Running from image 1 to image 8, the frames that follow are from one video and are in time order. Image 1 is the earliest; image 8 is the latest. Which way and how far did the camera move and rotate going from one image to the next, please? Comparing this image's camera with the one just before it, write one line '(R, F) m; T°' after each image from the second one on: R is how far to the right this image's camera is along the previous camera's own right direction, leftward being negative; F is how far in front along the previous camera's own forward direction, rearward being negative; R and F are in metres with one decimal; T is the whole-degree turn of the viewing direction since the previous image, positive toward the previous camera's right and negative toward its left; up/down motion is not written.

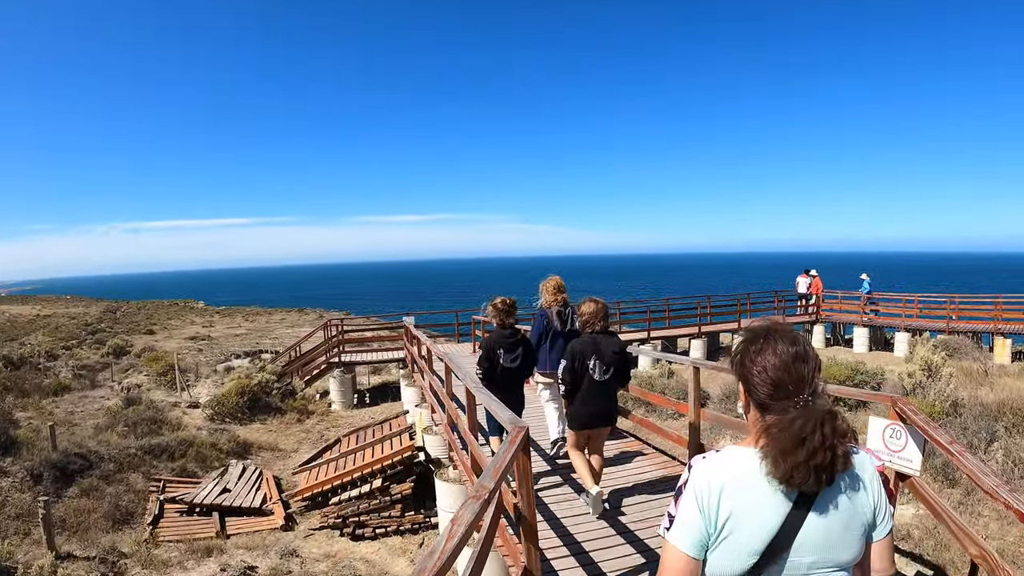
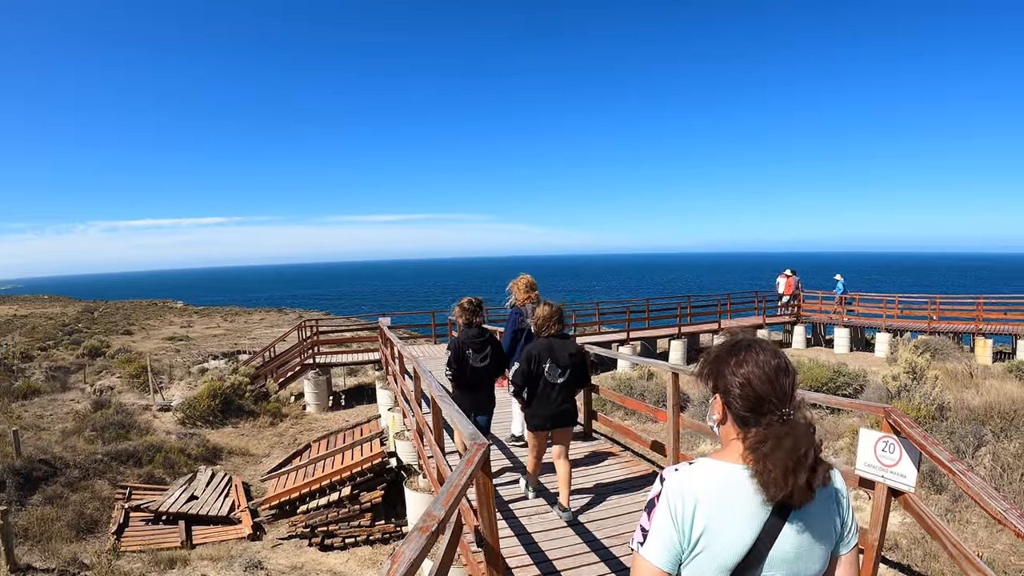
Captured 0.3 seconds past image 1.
(+0.1, +0.3) m; +1°
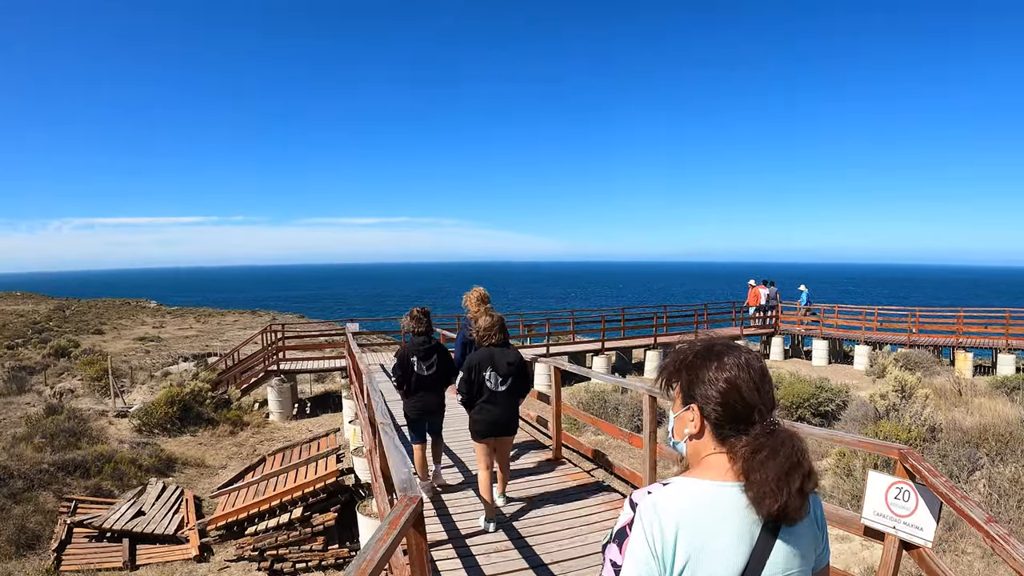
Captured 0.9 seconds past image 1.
(+0.2, +0.4) m; +2°
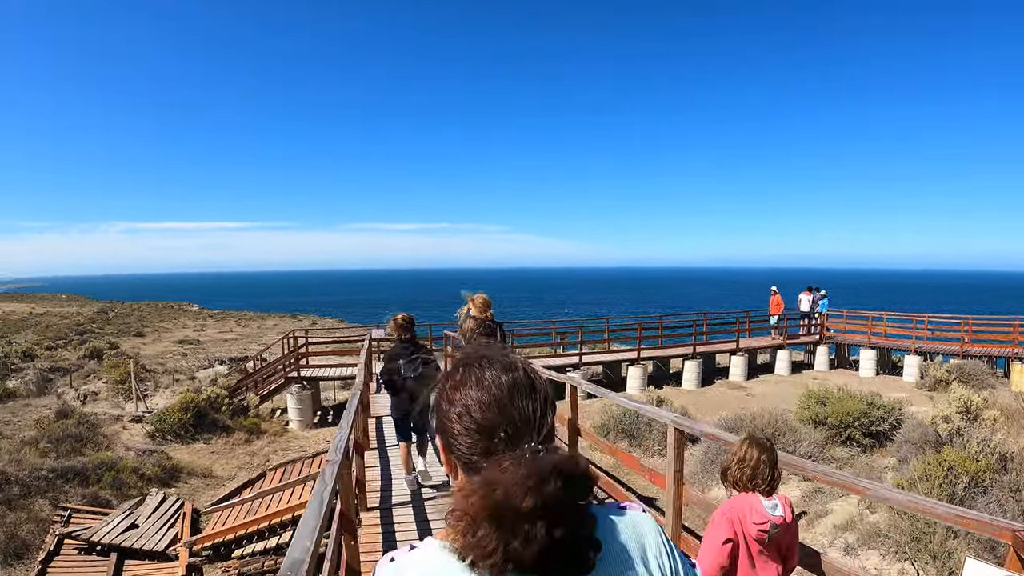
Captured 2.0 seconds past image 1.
(+0.3, +0.6) m; -3°
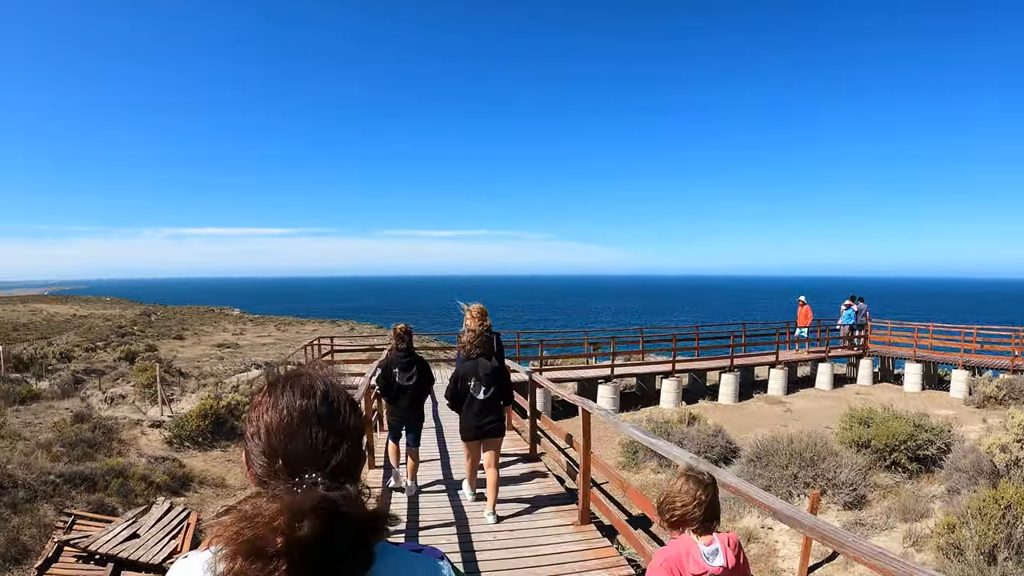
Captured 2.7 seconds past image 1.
(+0.3, +0.4) m; -3°
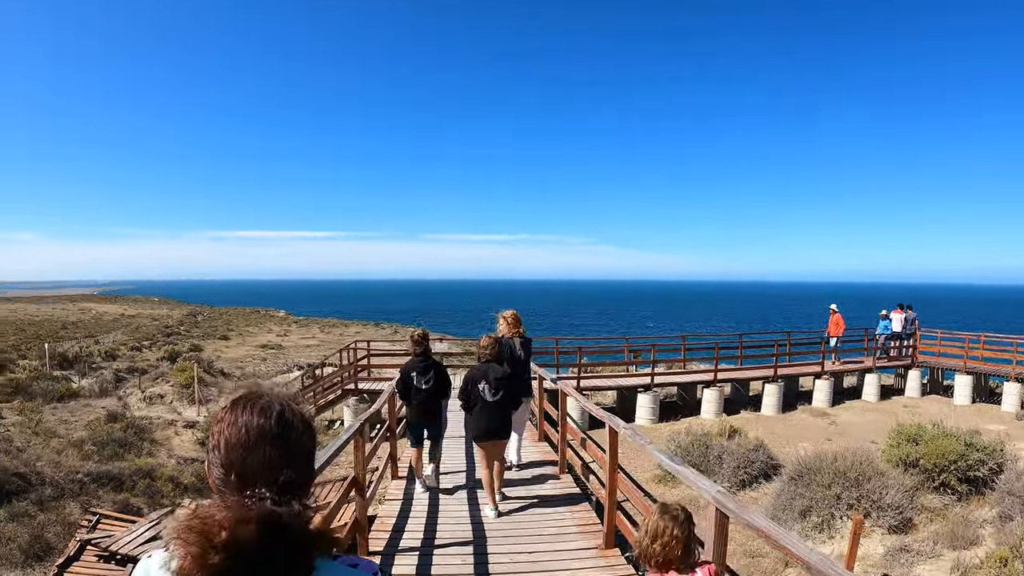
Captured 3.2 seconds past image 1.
(+0.2, +0.2) m; -3°
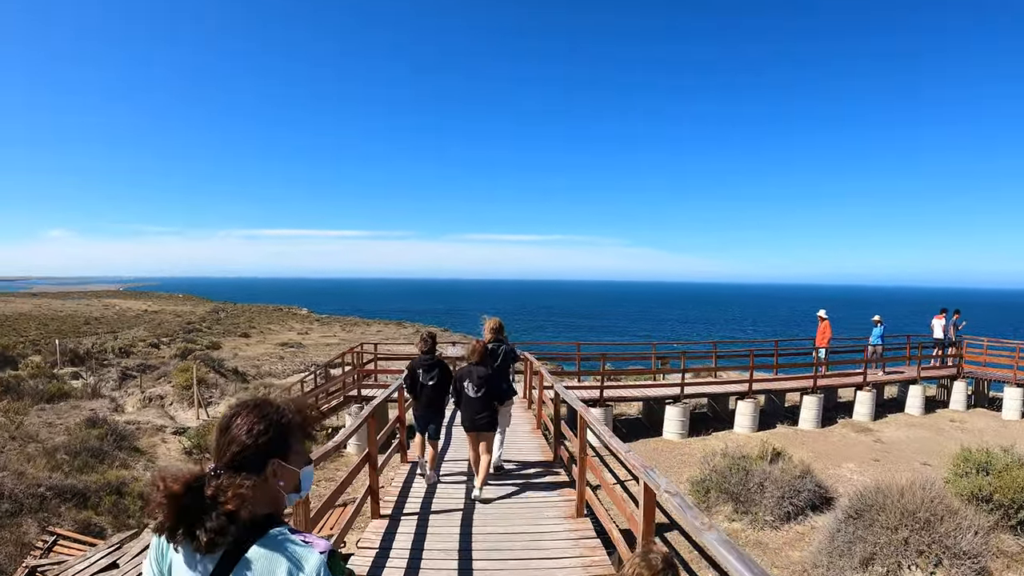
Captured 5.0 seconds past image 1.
(+0.2, +1.1) m; -2°
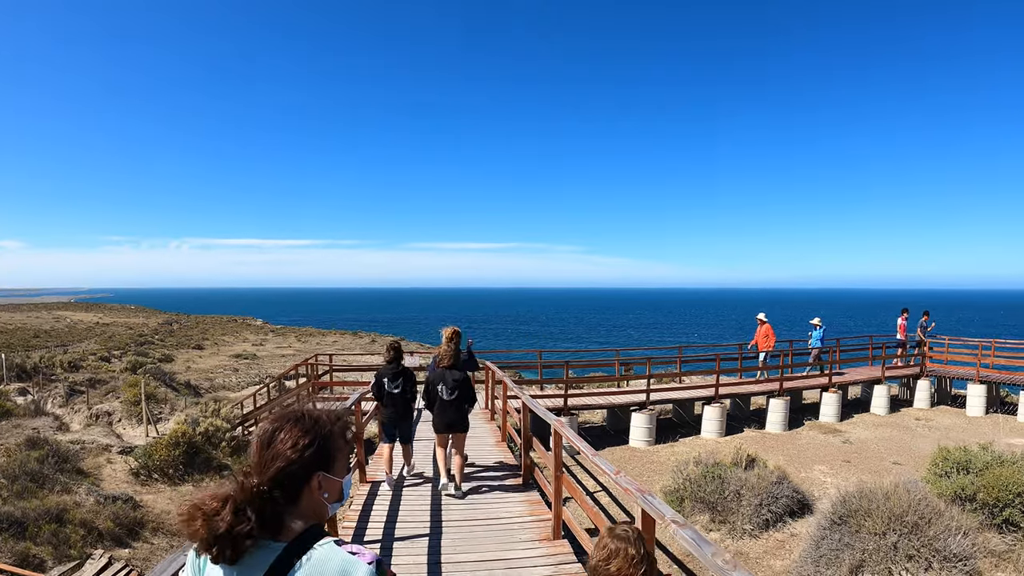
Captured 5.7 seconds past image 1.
(-0.3, +0.6) m; +3°
